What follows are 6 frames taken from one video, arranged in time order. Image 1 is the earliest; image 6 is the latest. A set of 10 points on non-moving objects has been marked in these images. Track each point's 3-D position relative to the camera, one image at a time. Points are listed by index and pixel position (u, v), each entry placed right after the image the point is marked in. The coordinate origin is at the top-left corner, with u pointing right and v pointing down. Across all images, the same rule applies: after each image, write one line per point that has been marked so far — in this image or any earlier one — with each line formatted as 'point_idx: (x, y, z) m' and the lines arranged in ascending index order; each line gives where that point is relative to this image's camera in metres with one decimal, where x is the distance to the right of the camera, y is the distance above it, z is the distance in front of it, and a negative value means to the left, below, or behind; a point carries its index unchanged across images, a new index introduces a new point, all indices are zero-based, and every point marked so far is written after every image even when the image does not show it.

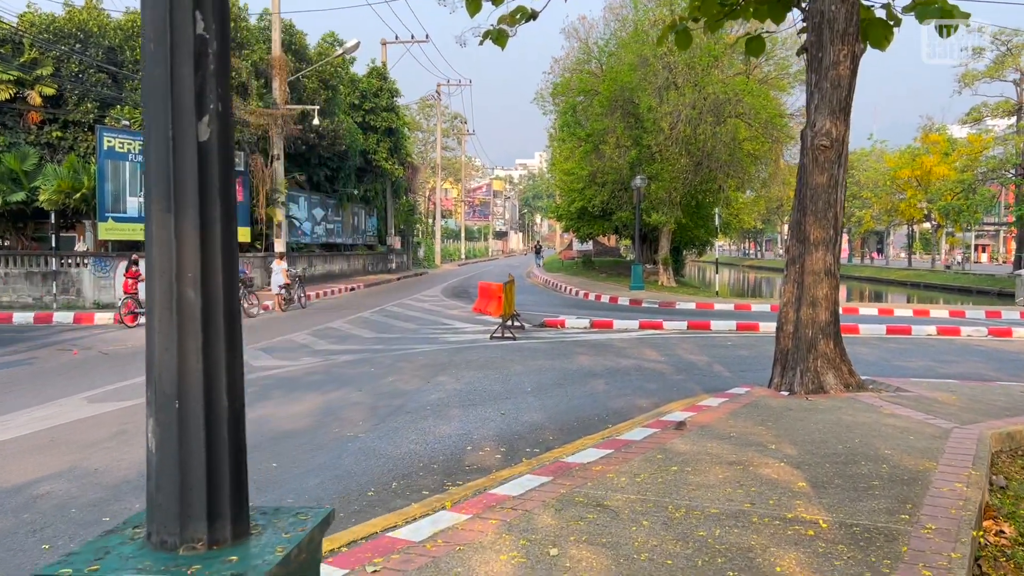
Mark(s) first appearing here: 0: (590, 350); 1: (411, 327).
0: (+1.1, -0.9, +12.1) m
1: (-1.8, -0.7, +14.8) m
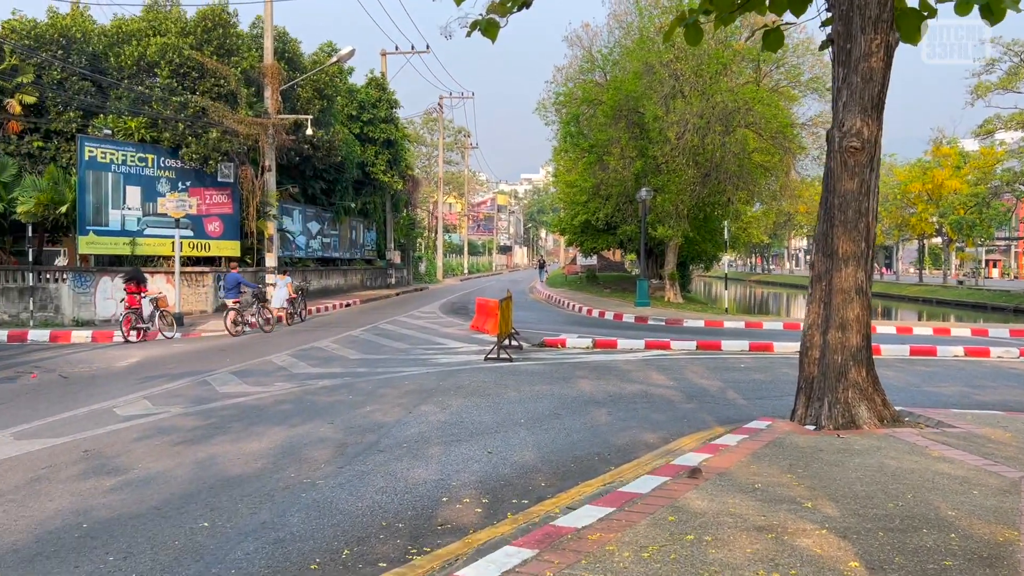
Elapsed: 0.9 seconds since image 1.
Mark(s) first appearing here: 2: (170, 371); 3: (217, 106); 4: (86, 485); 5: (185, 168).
0: (+1.1, -1.1, +11.1) m
1: (-1.8, -1.0, +13.9) m
2: (-4.3, -1.0, +10.4) m
3: (-6.7, +4.1, +18.8) m
4: (-2.6, -1.2, +5.2) m
5: (-7.7, +2.8, +19.5) m
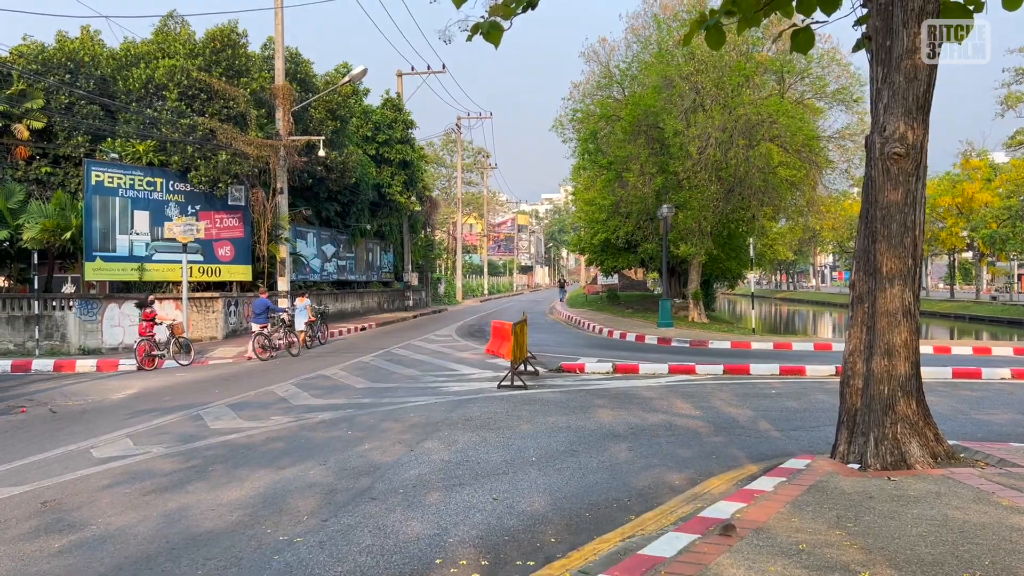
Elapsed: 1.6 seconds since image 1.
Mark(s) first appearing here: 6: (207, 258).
0: (+1.2, -1.4, +10.4) m
1: (-1.6, -1.4, +13.3) m
2: (-4.1, -1.4, +9.9) m
3: (-6.3, +3.5, +18.5) m
4: (-2.6, -1.4, +4.6) m
5: (-7.3, +2.2, +19.2) m
6: (-7.2, +0.7, +19.6) m
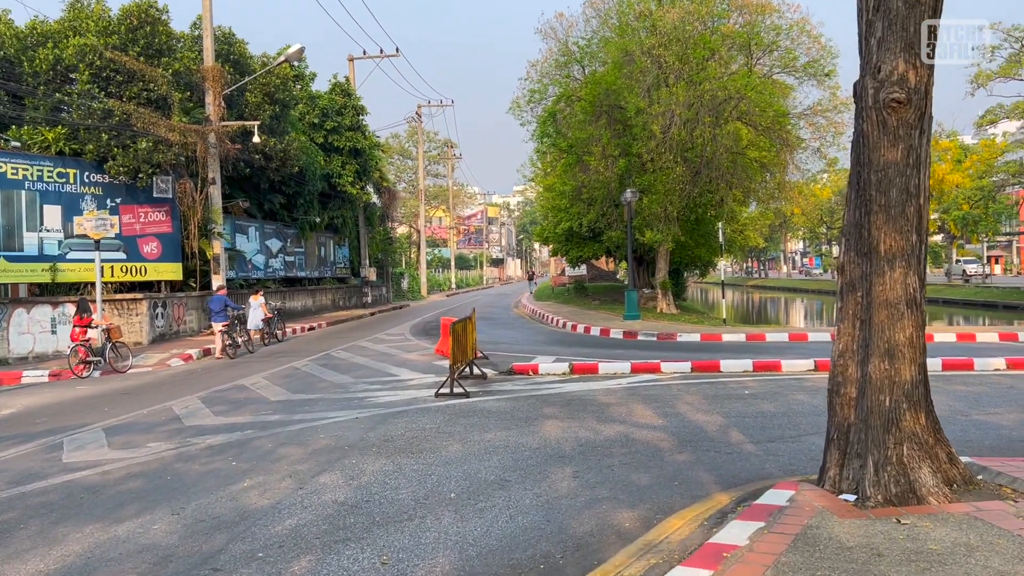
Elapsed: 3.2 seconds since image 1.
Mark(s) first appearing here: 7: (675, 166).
0: (+0.5, -1.3, +9.1) m
1: (-2.4, -1.3, +11.8) m
2: (-4.8, -1.4, +8.3) m
3: (-7.4, +3.5, +16.8) m
4: (-3.1, -1.5, +3.1) m
5: (-8.3, +2.2, +17.5) m
6: (-8.2, +0.7, +17.9) m
7: (+3.7, +2.8, +19.3) m
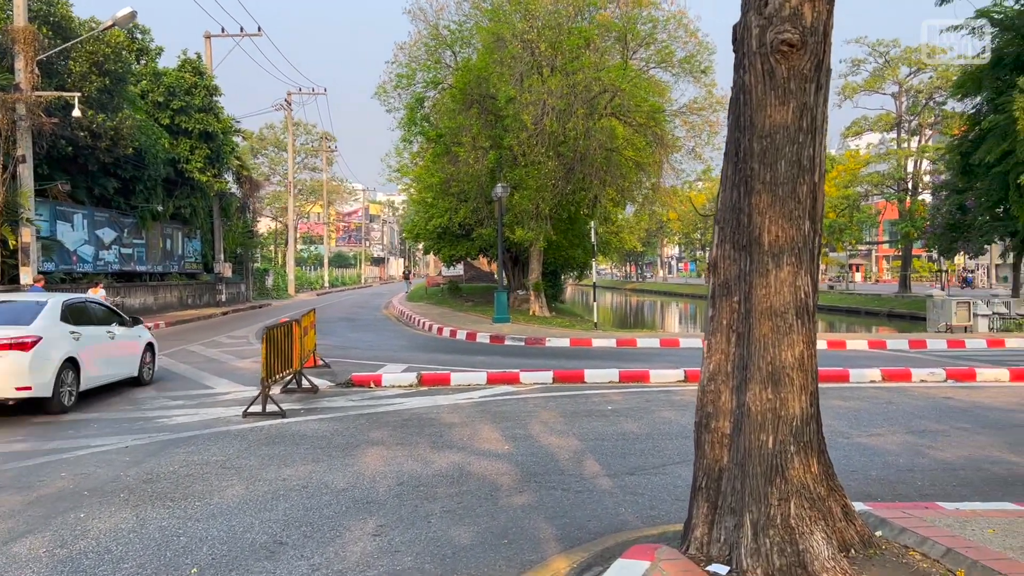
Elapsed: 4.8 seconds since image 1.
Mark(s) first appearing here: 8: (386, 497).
0: (-1.1, -1.3, +7.6) m
1: (-4.3, -1.3, +9.9) m
2: (-6.3, -1.3, +6.1) m
3: (-9.9, +3.7, +14.2) m
4: (-3.9, -1.4, +1.1) m
5: (-11.0, +2.3, +14.7) m
6: (-10.9, +0.8, +15.2) m
7: (+0.8, +2.8, +18.2) m
8: (-0.8, -1.4, +5.6) m
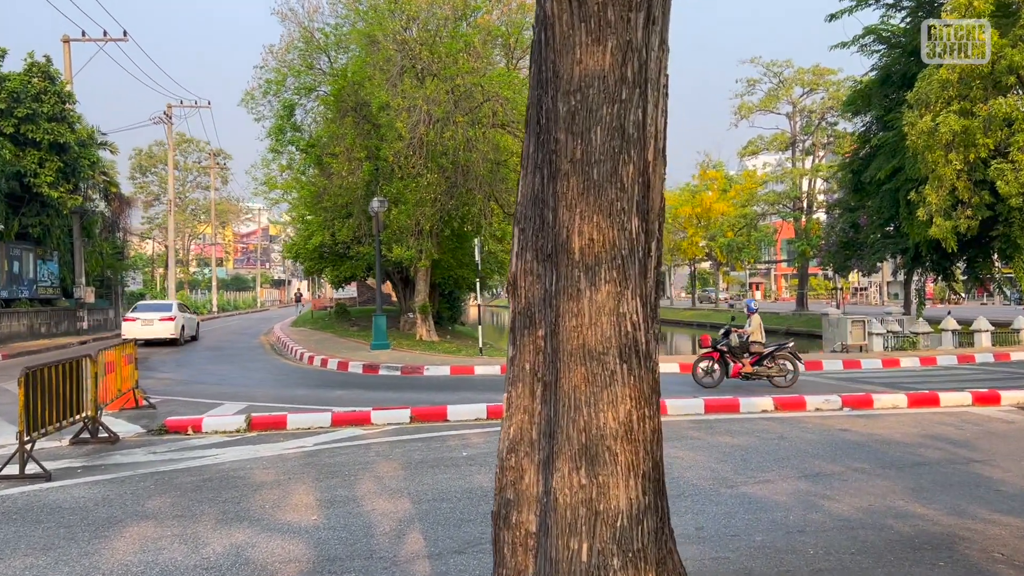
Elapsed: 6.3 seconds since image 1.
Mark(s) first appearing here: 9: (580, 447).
0: (-2.4, -1.5, +6.0) m
1: (-5.9, -1.6, +8.0) m
2: (-7.4, -1.5, +4.0) m
3: (-12.0, +3.2, +11.8) m
4: (-4.6, -1.5, -0.7) m
5: (-13.0, +1.9, +12.2) m
6: (-13.0, +0.3, +12.6) m
7: (-1.7, +2.3, +16.8) m
8: (-1.9, -1.5, +4.1) m
9: (+0.2, -0.5, +2.5) m
